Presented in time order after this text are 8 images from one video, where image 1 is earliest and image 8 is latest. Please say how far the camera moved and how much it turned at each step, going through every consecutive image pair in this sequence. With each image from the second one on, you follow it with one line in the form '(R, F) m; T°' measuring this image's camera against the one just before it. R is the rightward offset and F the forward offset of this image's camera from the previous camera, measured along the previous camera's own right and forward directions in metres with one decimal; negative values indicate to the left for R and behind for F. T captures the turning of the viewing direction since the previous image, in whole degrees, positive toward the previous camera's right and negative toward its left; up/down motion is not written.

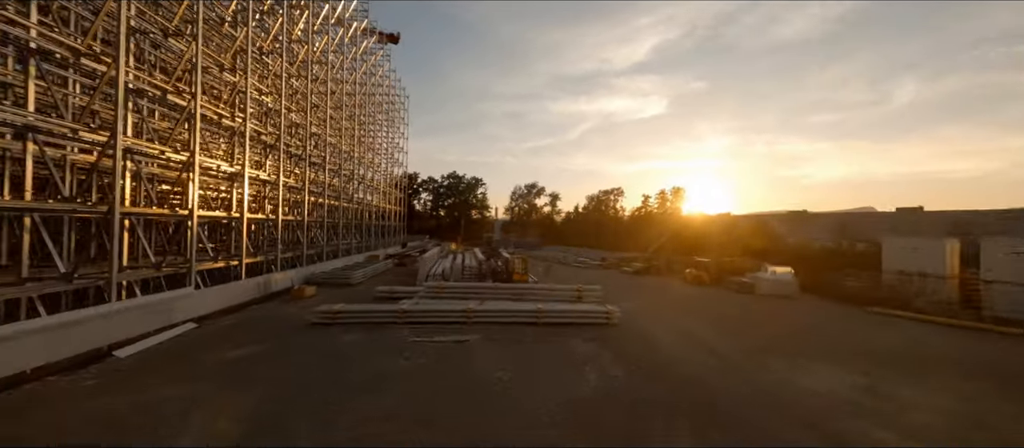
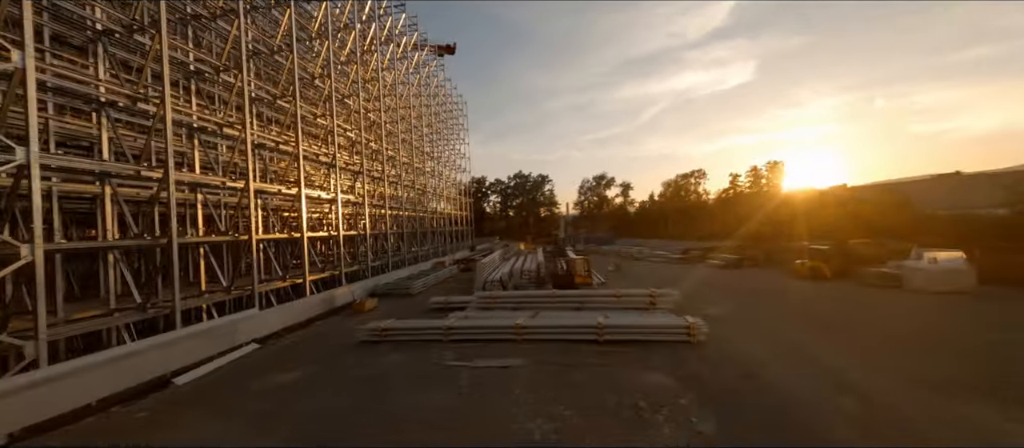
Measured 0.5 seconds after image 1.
(+0.6, +1.3) m; -12°
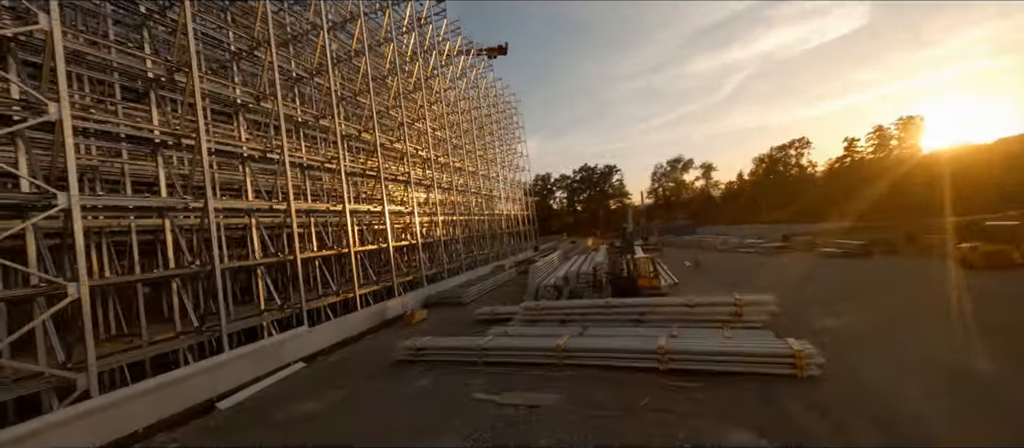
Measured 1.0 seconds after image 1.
(+0.8, +1.3) m; -12°
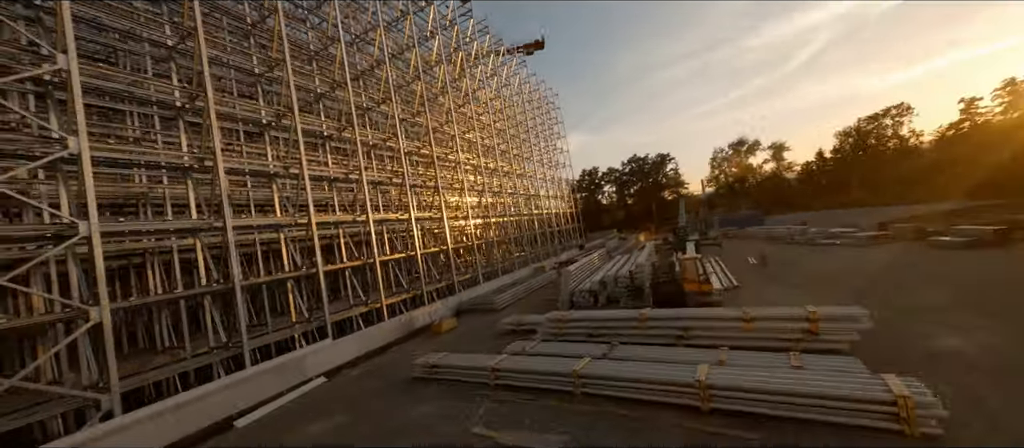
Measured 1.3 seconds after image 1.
(+0.8, +0.9) m; -9°
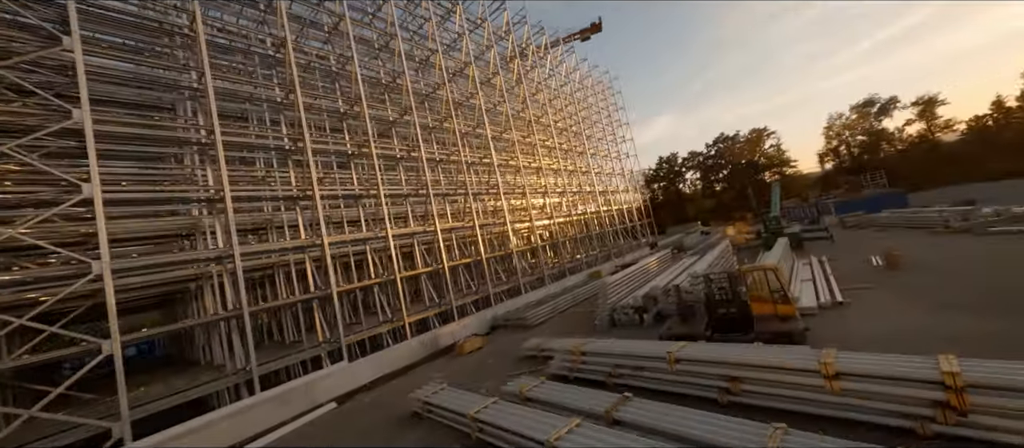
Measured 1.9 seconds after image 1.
(+1.7, +1.5) m; -13°
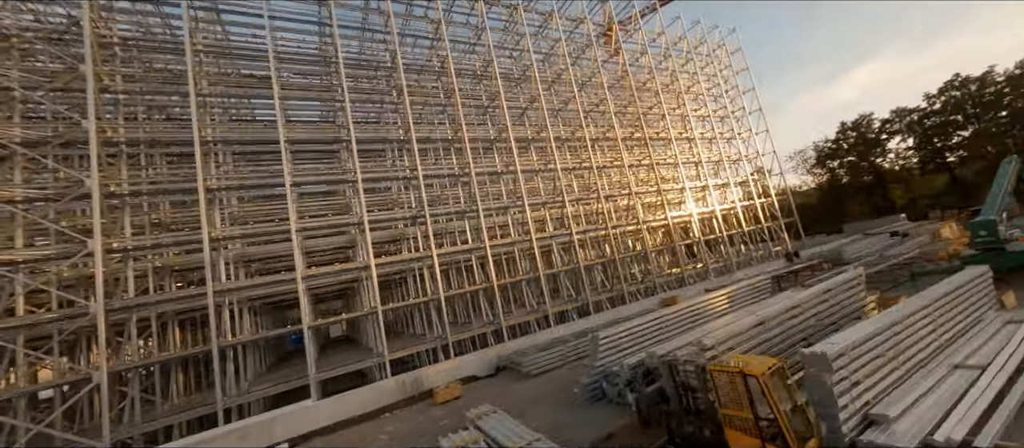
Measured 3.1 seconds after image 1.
(+4.1, +2.9) m; -23°
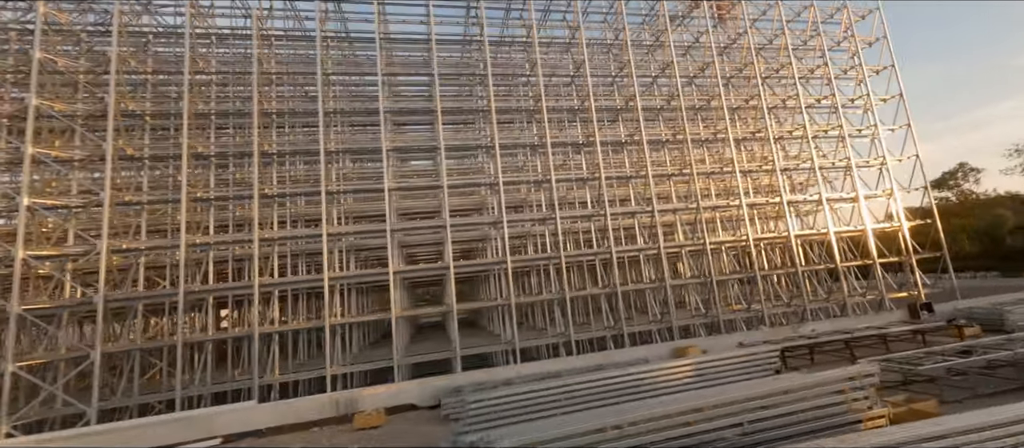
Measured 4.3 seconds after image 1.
(+4.2, +2.0) m; -16°
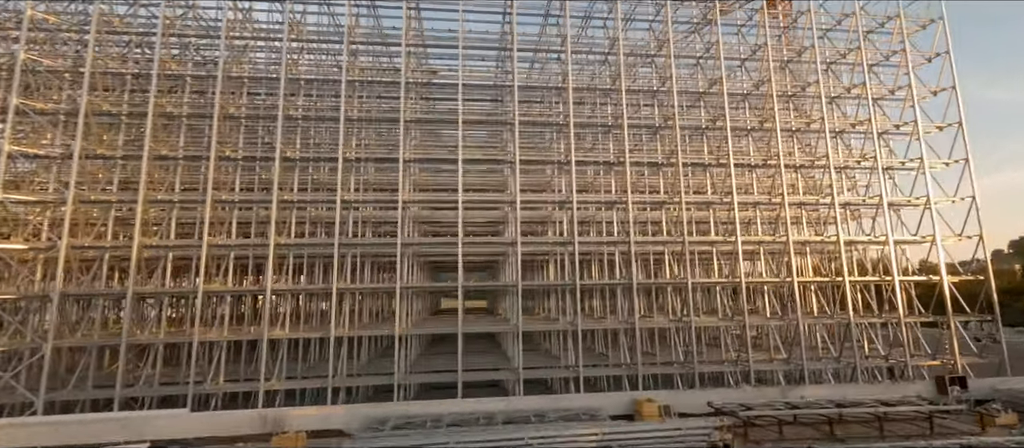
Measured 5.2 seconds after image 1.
(+2.5, +1.0) m; -5°
